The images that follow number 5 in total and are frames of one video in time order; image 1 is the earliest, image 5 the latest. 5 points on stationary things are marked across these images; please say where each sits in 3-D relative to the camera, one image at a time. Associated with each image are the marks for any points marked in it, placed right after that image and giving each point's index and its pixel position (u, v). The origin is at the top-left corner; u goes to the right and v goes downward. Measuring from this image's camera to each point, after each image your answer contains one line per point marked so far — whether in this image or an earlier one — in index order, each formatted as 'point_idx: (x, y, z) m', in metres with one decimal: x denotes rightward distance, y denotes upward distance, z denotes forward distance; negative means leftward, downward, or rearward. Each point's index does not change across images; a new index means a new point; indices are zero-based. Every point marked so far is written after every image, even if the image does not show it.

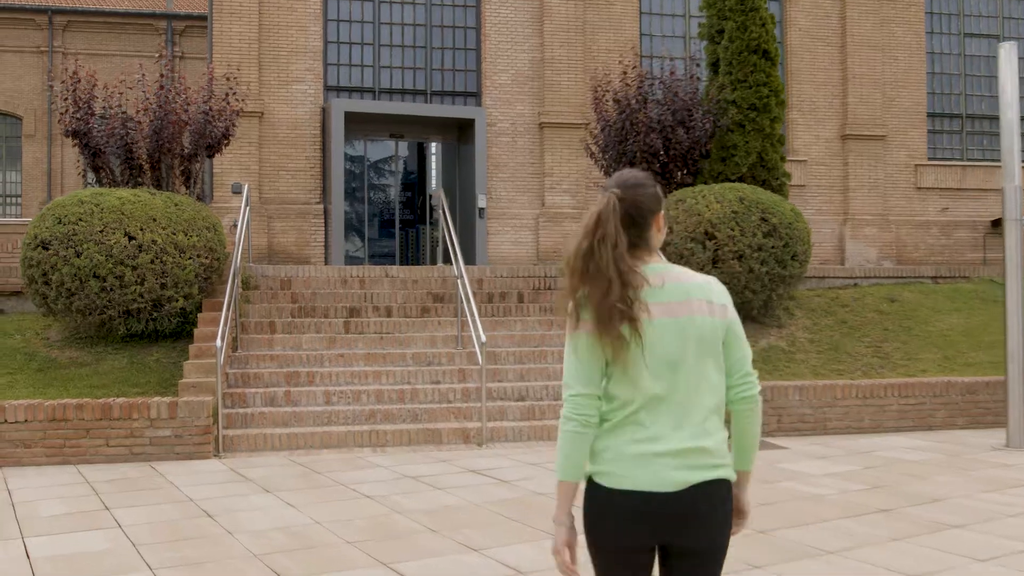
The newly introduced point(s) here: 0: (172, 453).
0: (-3.7, -1.8, +9.1) m
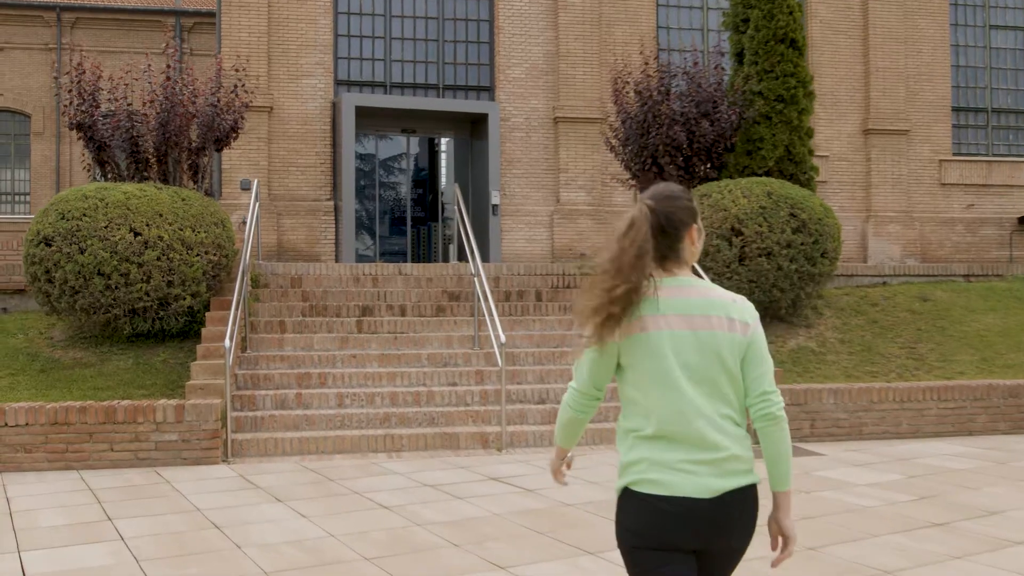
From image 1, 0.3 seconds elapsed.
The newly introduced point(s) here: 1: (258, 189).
0: (-3.5, -1.8, +8.7) m
1: (-4.3, +1.7, +13.9) m
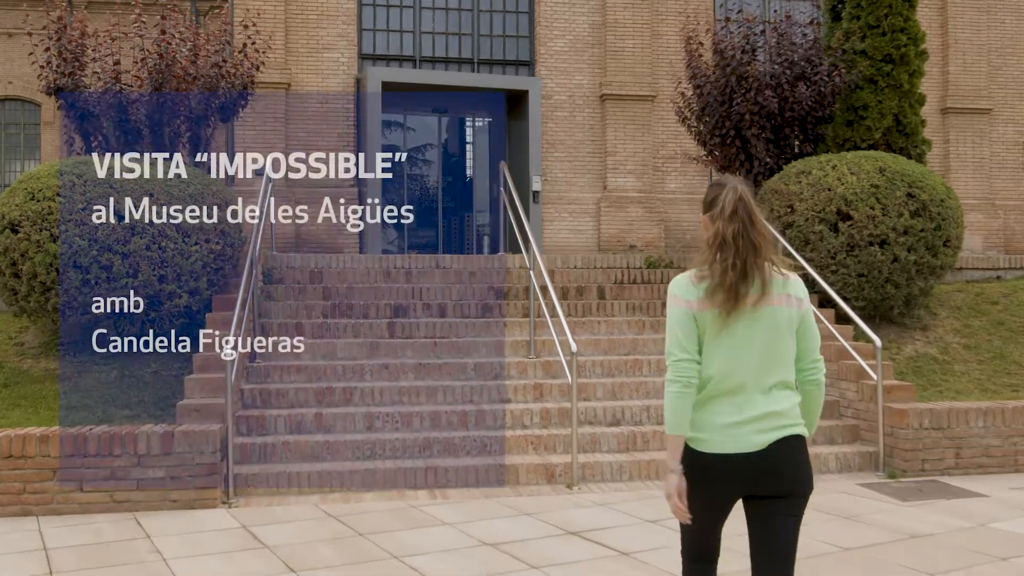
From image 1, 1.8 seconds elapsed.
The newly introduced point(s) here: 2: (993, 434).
0: (-2.8, -1.8, +6.8) m
1: (-3.5, +1.7, +12.1) m
2: (+4.7, -1.4, +8.1) m
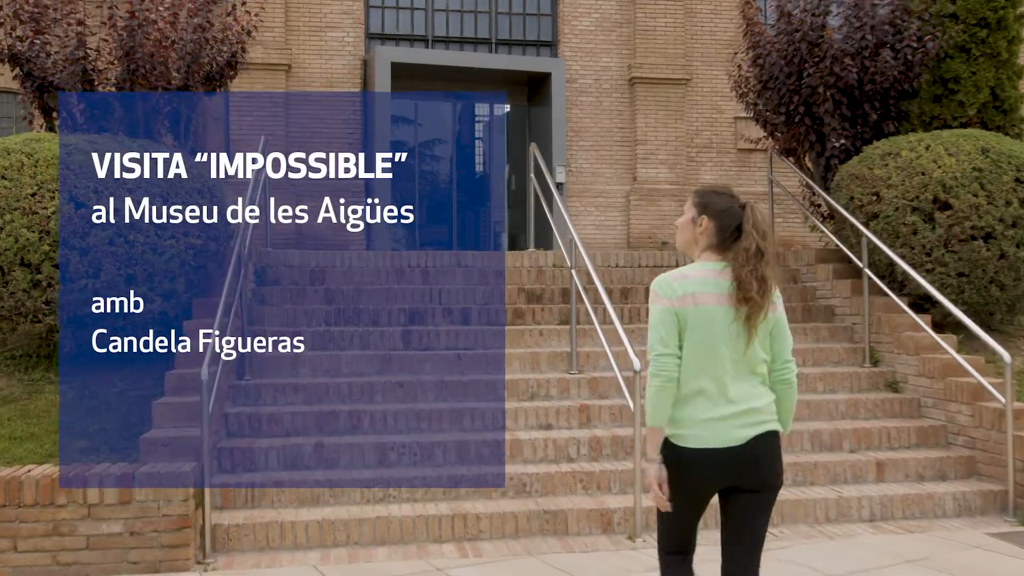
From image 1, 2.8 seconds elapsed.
0: (-2.5, -1.8, +5.3) m
1: (-3.1, +1.7, +10.6) m
2: (+5.1, -1.5, +6.6) m
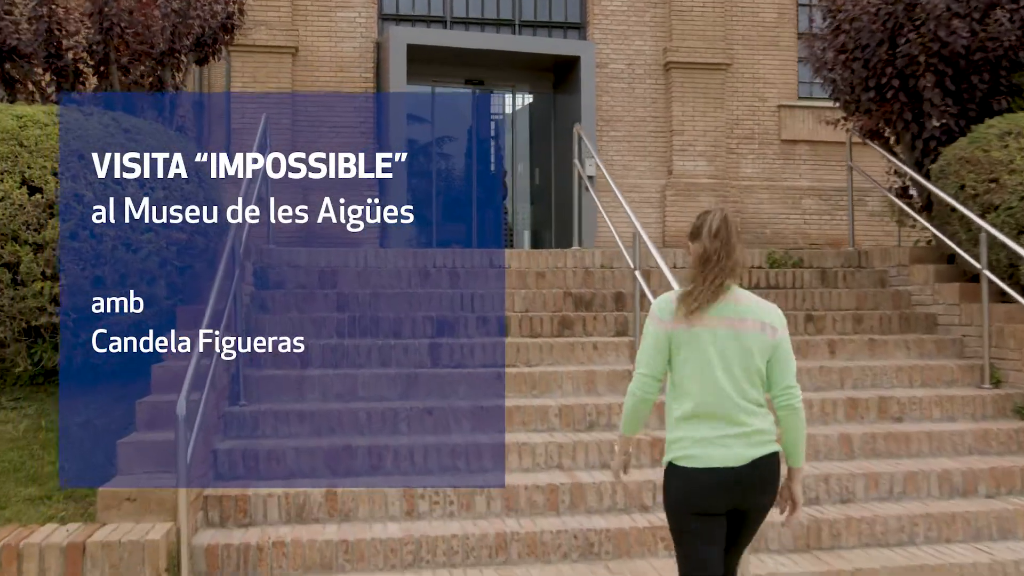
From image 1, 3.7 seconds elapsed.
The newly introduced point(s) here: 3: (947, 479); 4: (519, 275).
0: (-2.1, -1.8, +4.0) m
1: (-2.7, +1.7, +9.3) m
2: (+5.5, -1.5, +5.2) m
3: (+3.0, -1.3, +5.7) m
4: (0.0, +0.1, +7.9) m
